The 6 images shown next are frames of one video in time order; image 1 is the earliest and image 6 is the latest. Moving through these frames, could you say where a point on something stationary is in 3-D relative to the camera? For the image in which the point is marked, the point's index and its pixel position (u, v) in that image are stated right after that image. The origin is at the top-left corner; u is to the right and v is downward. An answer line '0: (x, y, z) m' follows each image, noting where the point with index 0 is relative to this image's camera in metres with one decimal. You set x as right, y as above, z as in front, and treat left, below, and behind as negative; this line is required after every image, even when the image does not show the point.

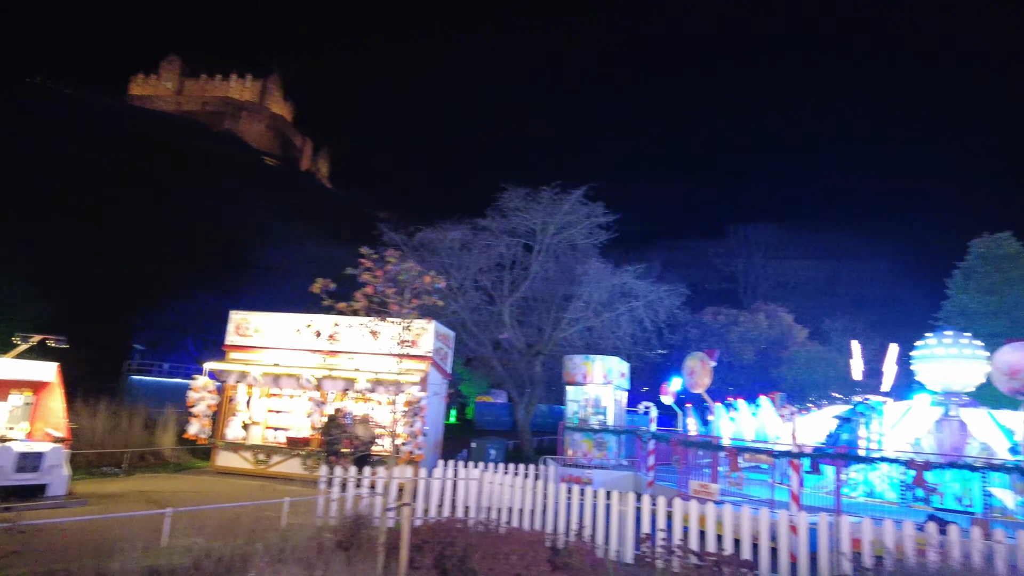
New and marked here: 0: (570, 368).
0: (+1.7, -2.5, +20.1) m
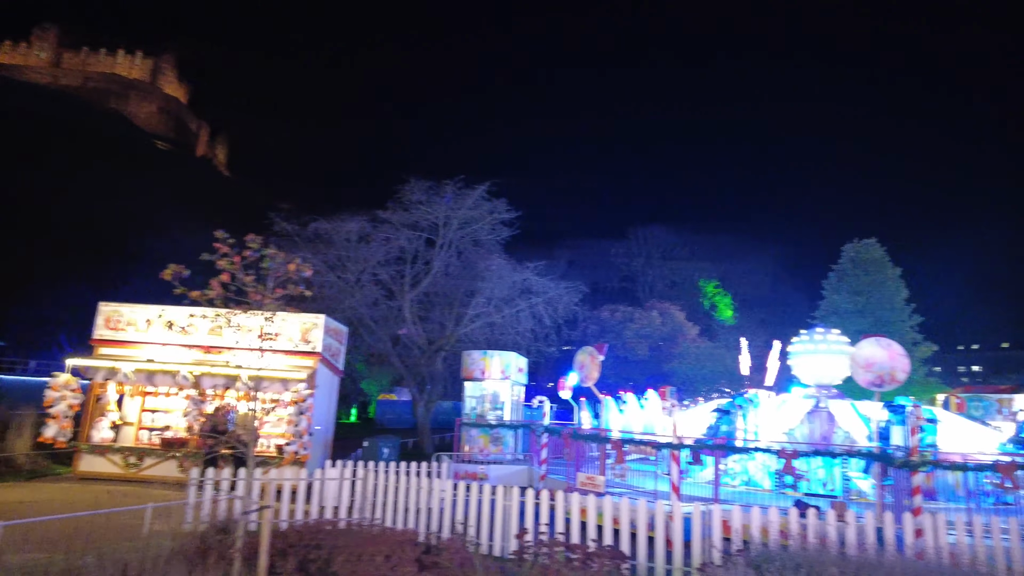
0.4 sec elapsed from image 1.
0: (-1.4, -2.3, +19.9) m
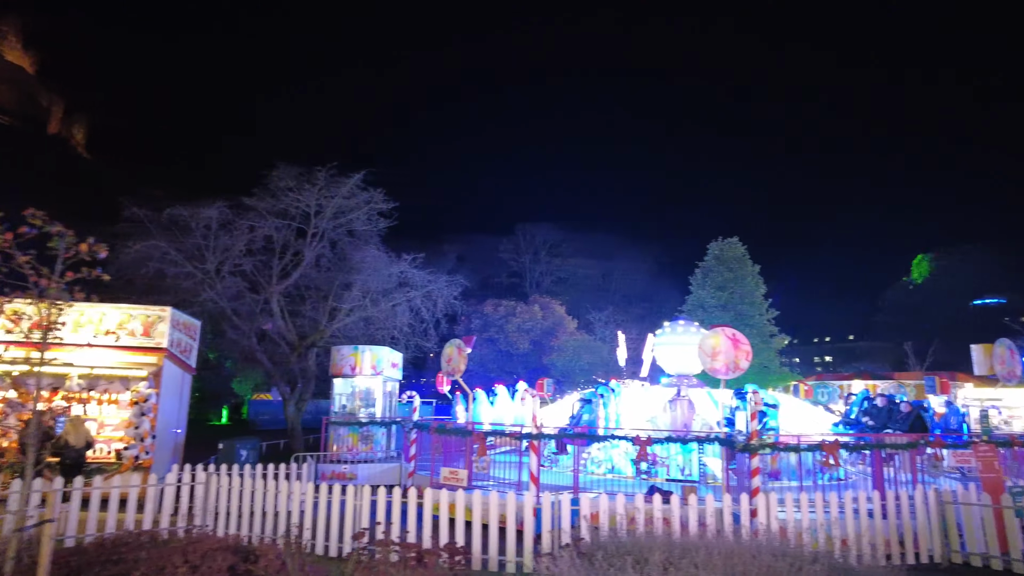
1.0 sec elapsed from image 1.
0: (-5.1, -2.1, +19.2) m
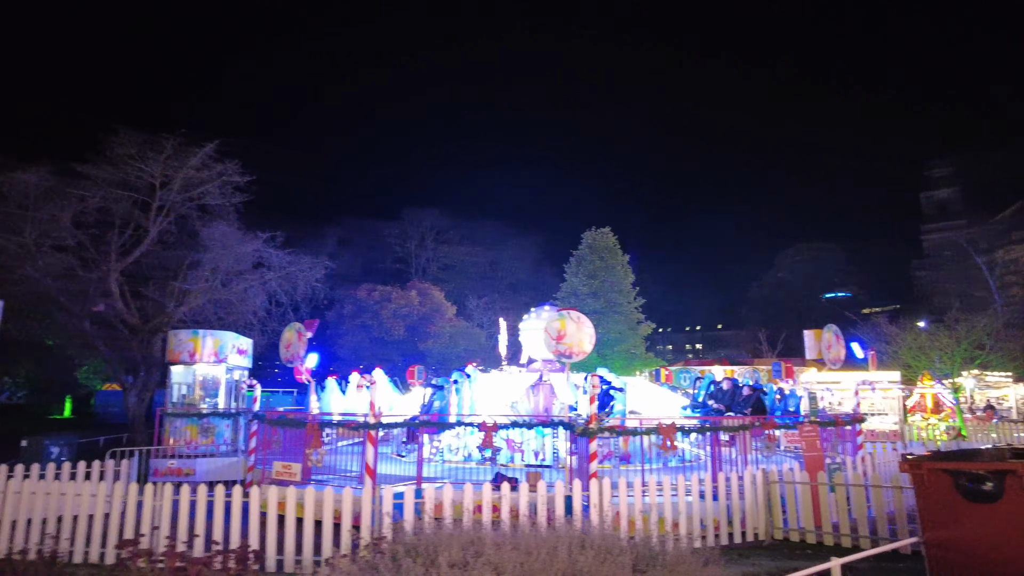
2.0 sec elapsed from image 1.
0: (-8.9, -1.5, +17.4) m
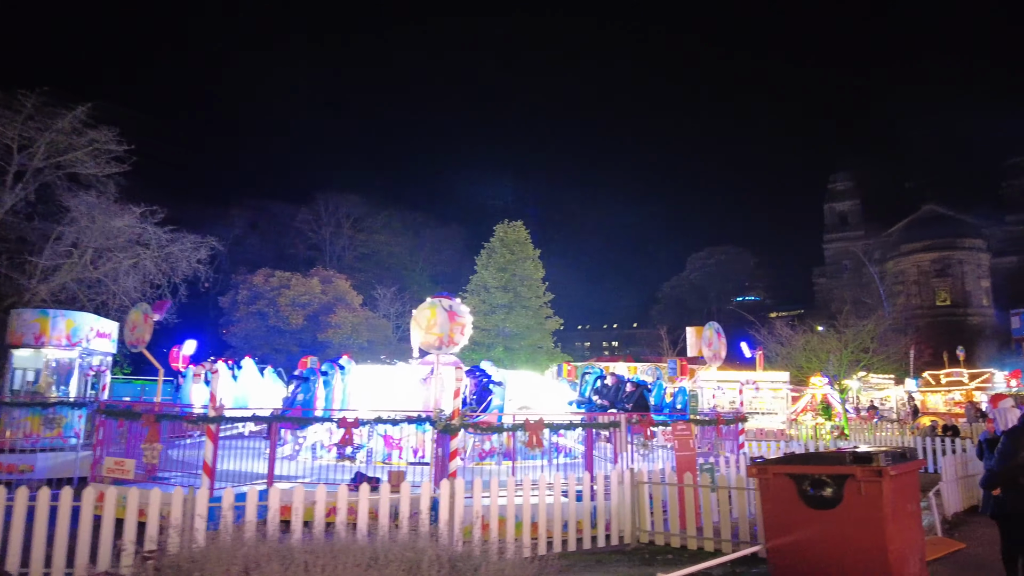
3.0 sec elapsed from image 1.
0: (-11.7, -0.9, +15.6) m
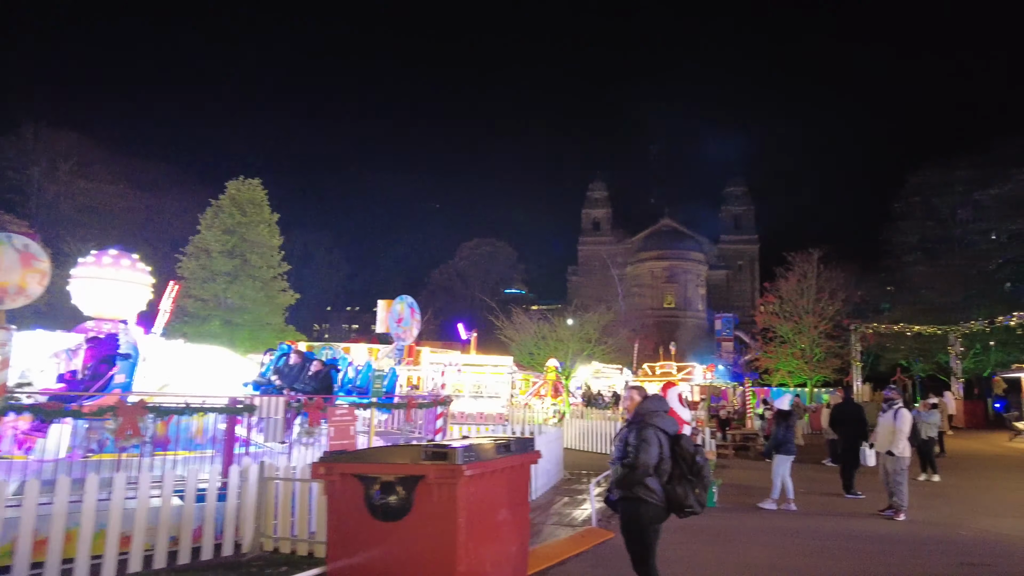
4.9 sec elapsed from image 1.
0: (-17.4, +0.8, +9.1) m
